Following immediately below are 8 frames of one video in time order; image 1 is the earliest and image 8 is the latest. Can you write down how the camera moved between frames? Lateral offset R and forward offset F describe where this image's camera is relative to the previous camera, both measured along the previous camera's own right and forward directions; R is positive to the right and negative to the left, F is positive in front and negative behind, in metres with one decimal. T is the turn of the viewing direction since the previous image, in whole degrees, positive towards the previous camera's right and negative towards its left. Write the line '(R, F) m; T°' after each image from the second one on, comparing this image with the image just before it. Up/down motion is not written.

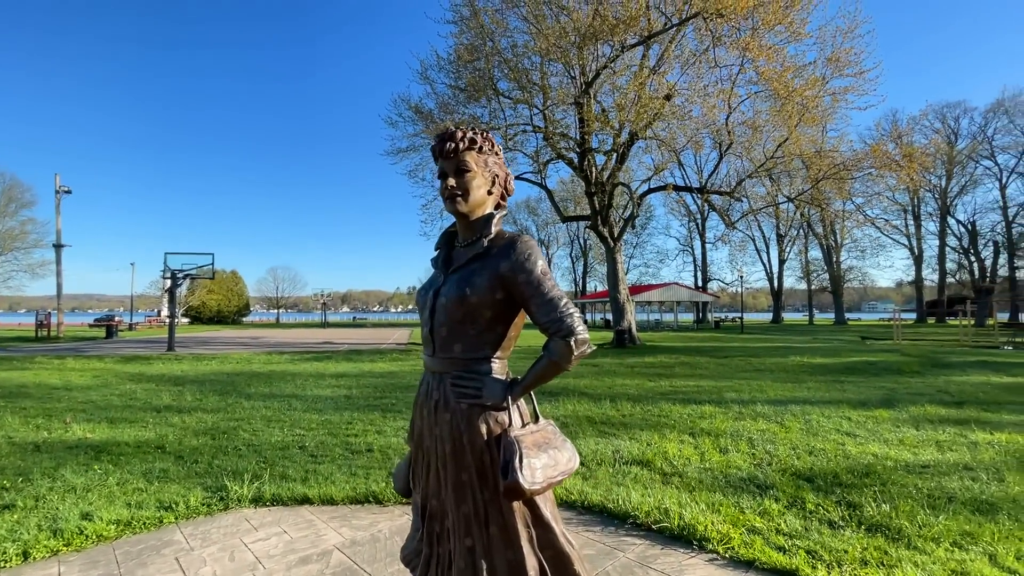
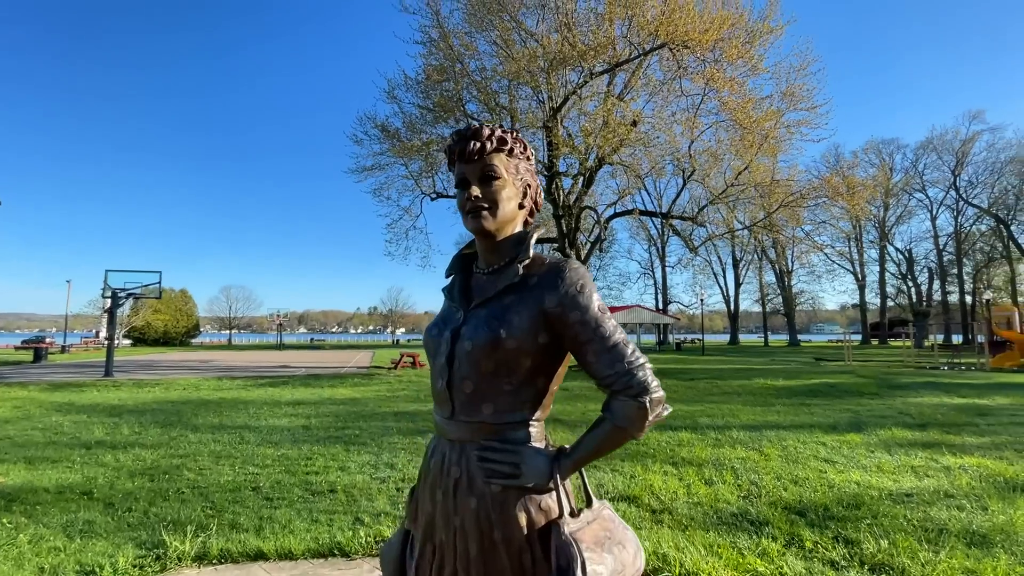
(-0.2, +0.4) m; +4°
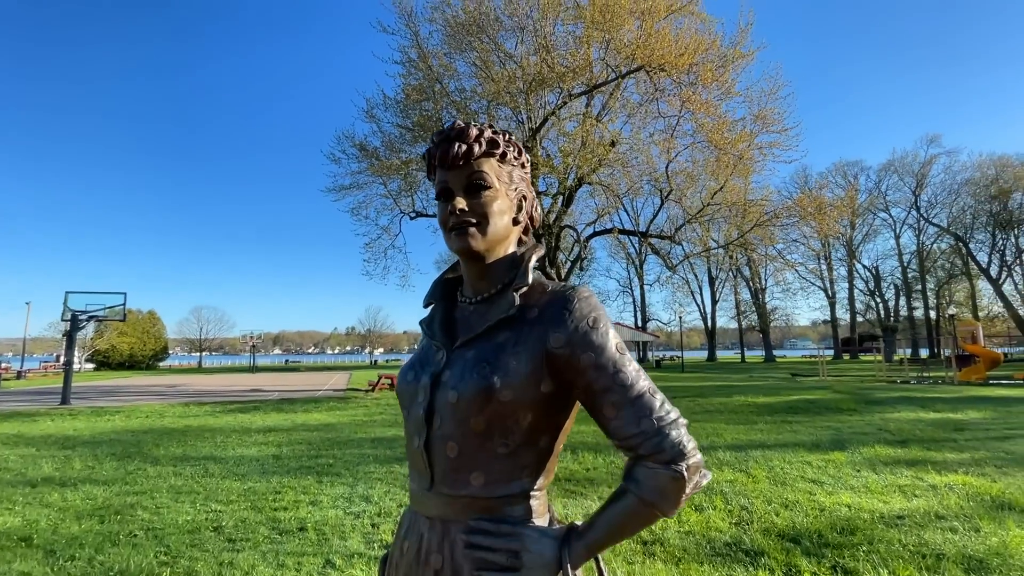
(0.0, +0.3) m; +2°
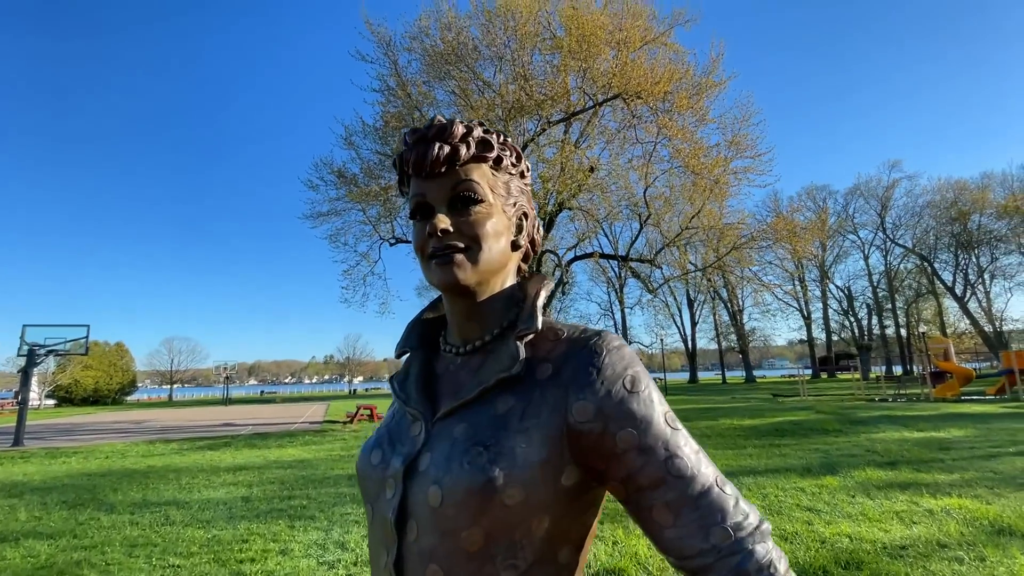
(0.0, +0.3) m; +2°
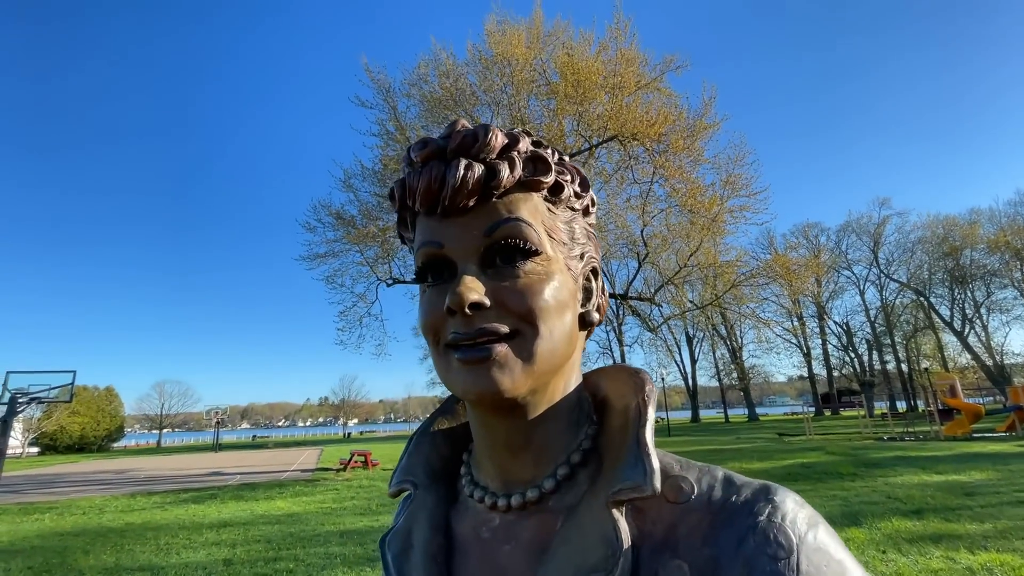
(-0.1, +0.4) m; 0°
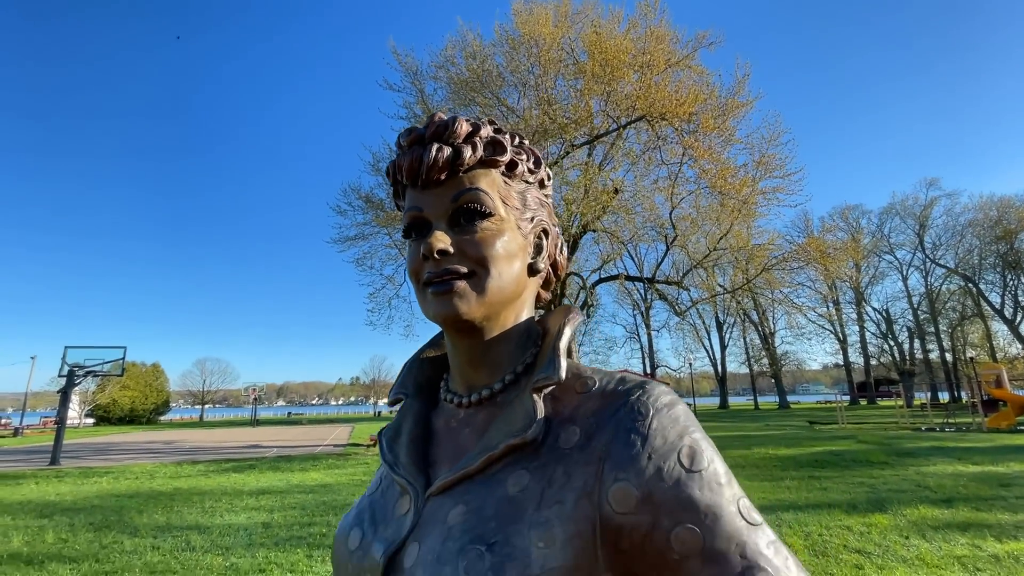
(+0.1, -0.2) m; -3°
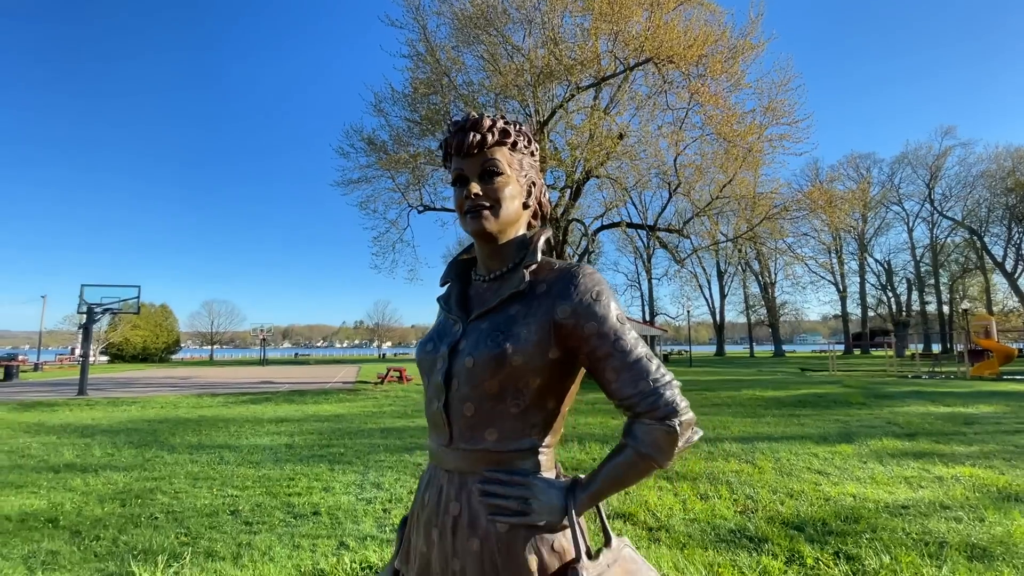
(0.0, -0.6) m; 0°
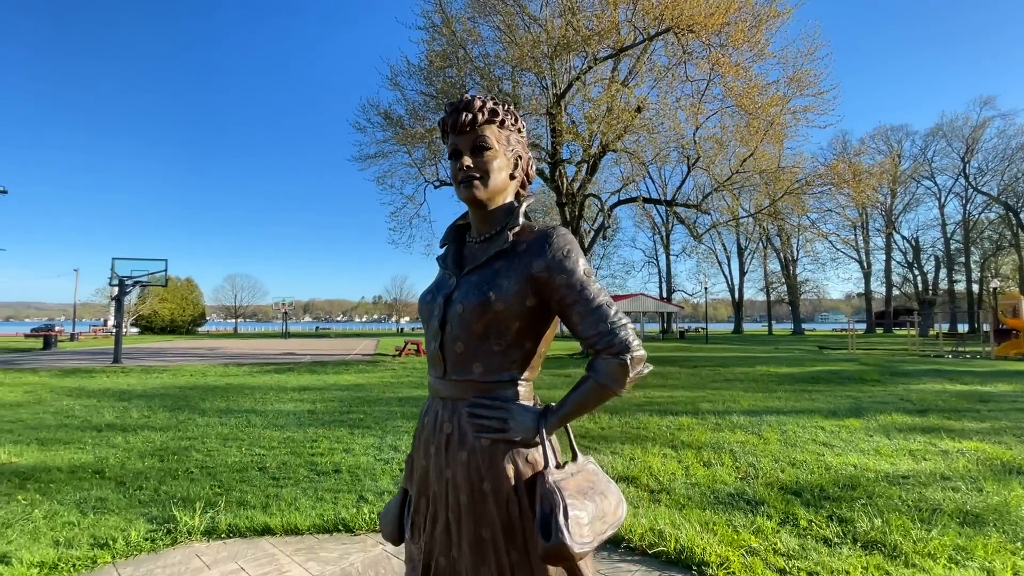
(+0.1, -0.2) m; -2°
